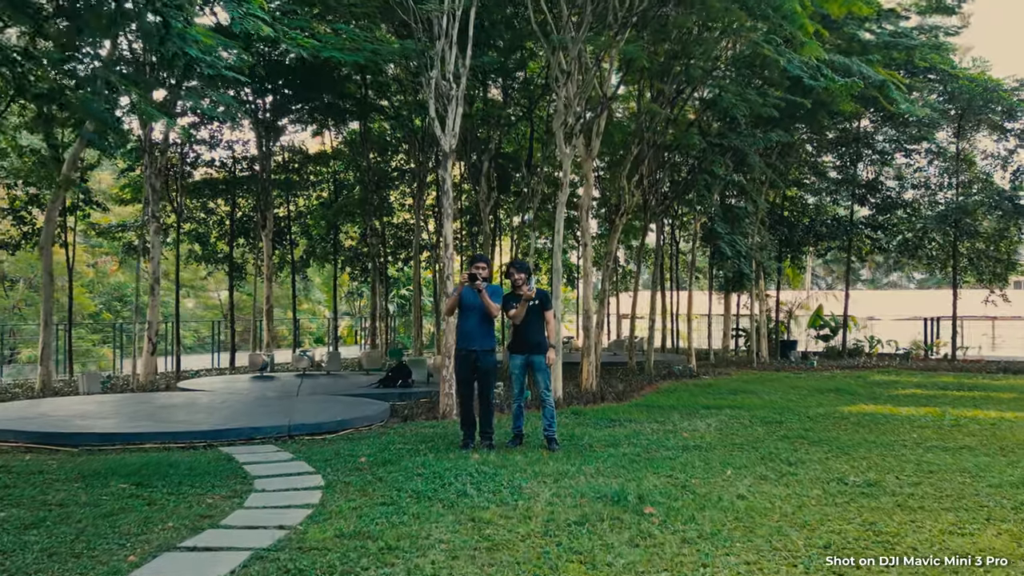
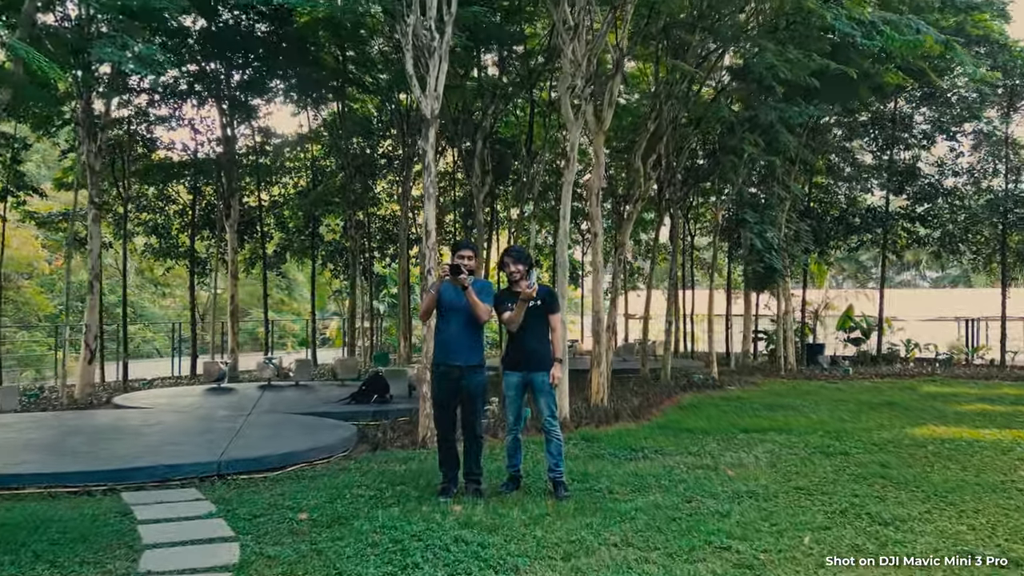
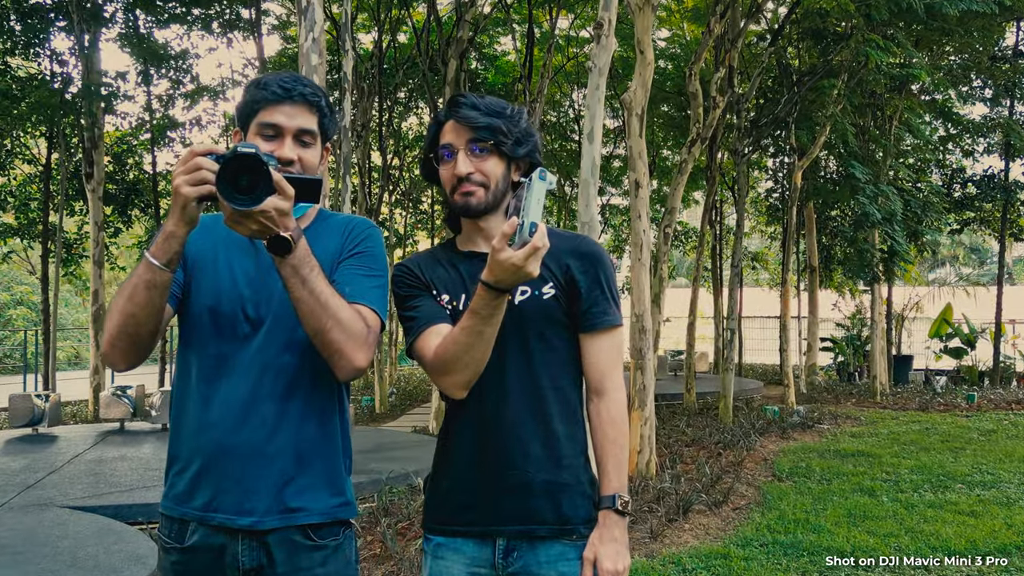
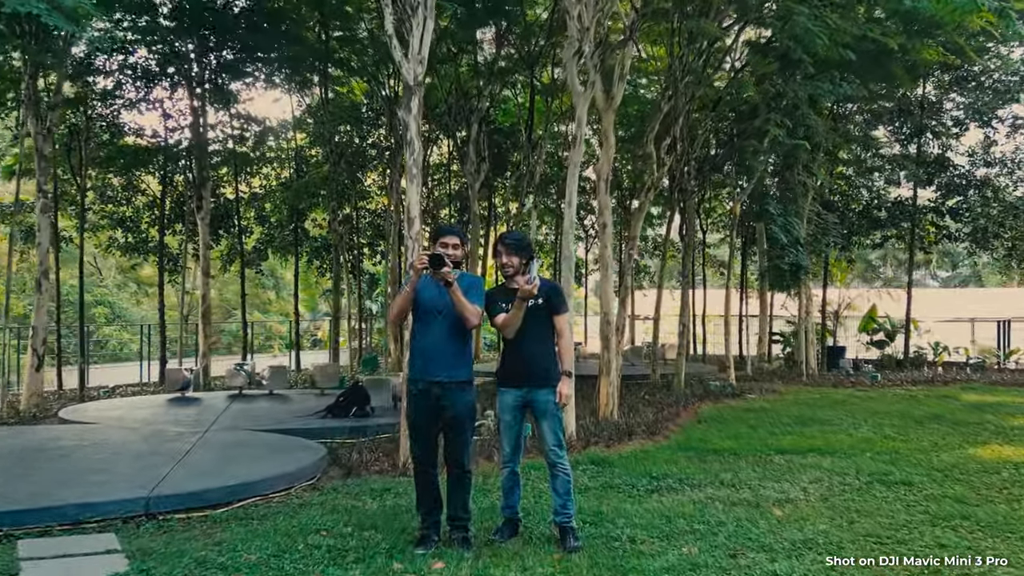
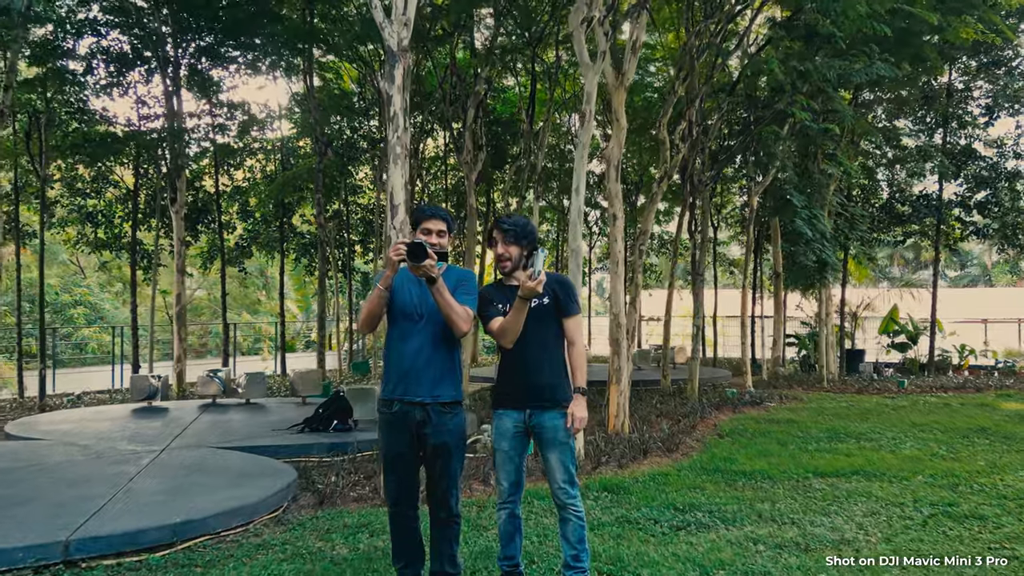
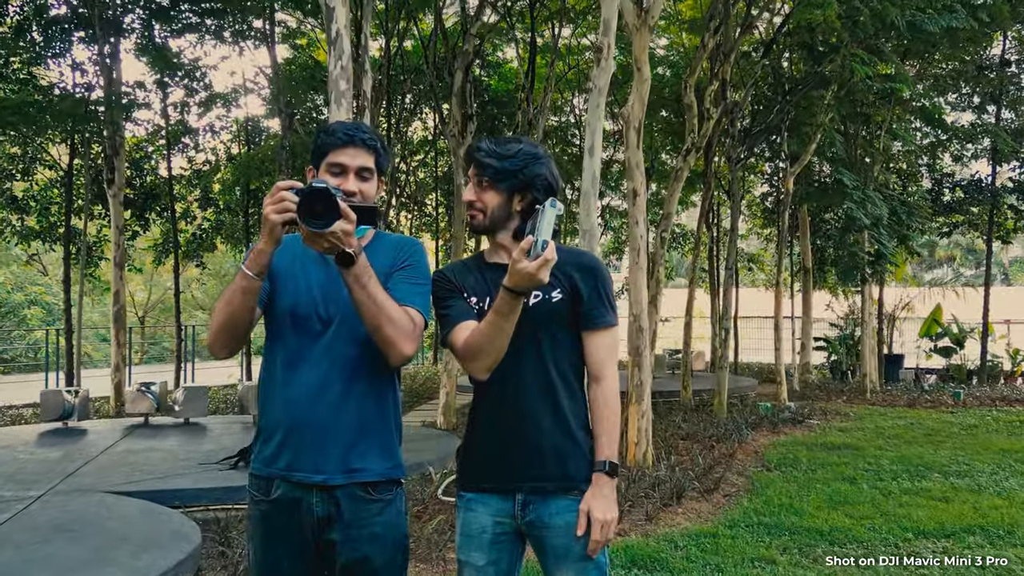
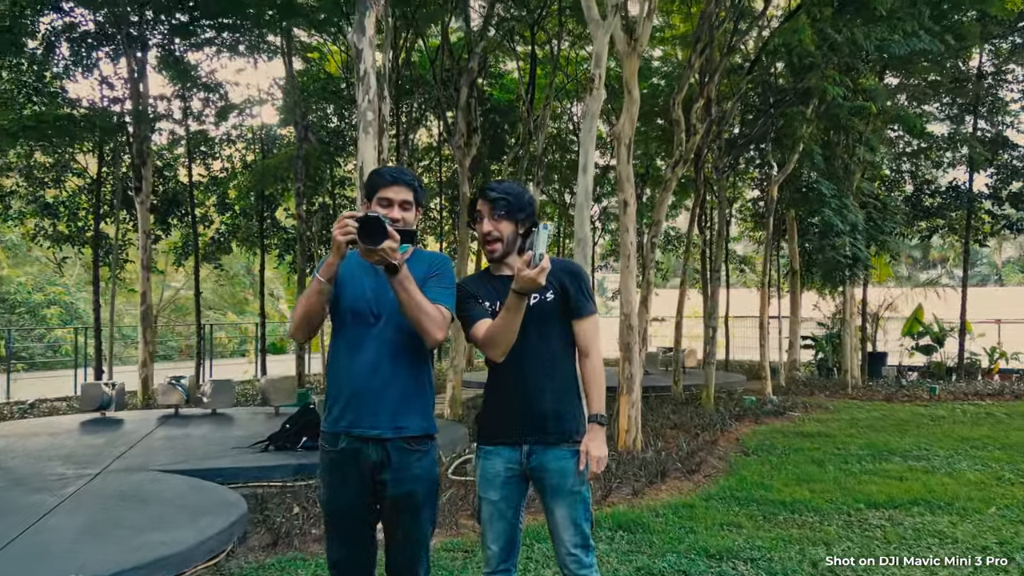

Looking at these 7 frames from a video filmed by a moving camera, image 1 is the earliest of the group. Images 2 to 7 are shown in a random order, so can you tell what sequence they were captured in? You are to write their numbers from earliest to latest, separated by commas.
2, 4, 5, 7, 6, 3
